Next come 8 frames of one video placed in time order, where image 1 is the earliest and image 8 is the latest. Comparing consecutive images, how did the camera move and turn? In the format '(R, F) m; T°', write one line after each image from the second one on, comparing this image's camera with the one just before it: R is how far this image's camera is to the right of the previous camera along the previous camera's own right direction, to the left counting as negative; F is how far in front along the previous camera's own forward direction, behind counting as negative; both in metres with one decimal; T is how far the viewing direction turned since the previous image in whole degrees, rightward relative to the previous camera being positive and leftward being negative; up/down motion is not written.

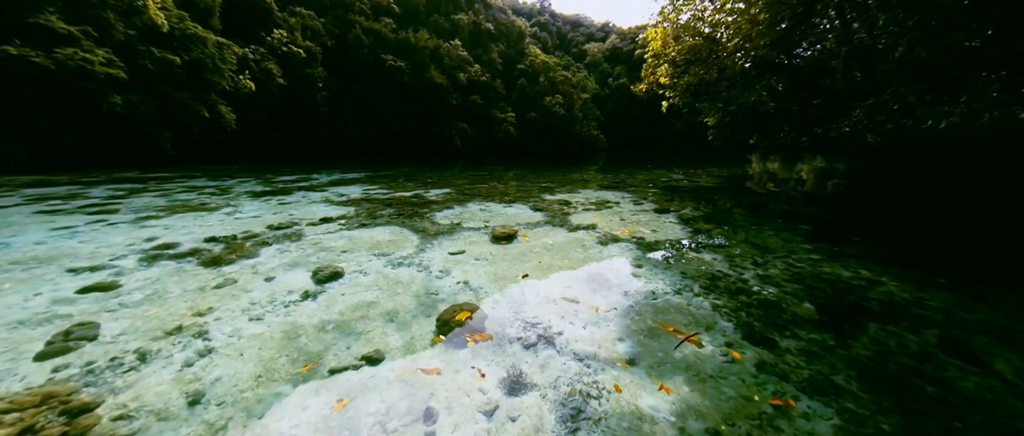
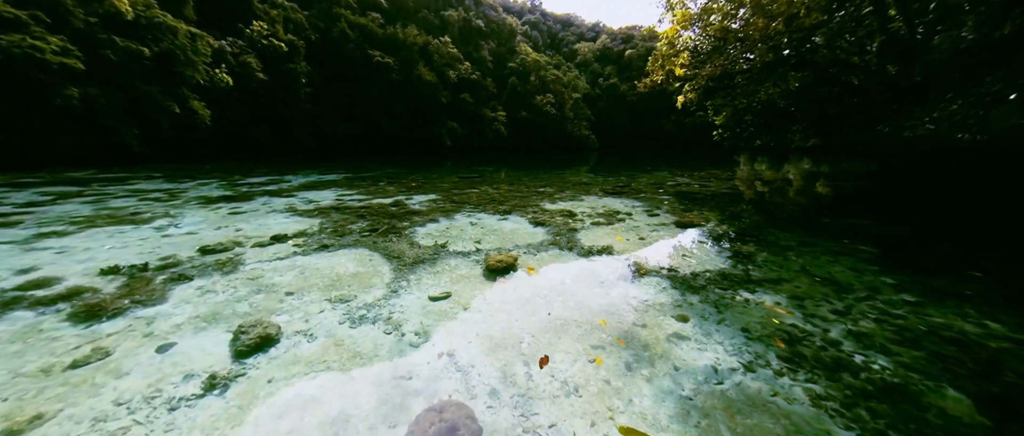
(-0.1, +1.0) m; +2°
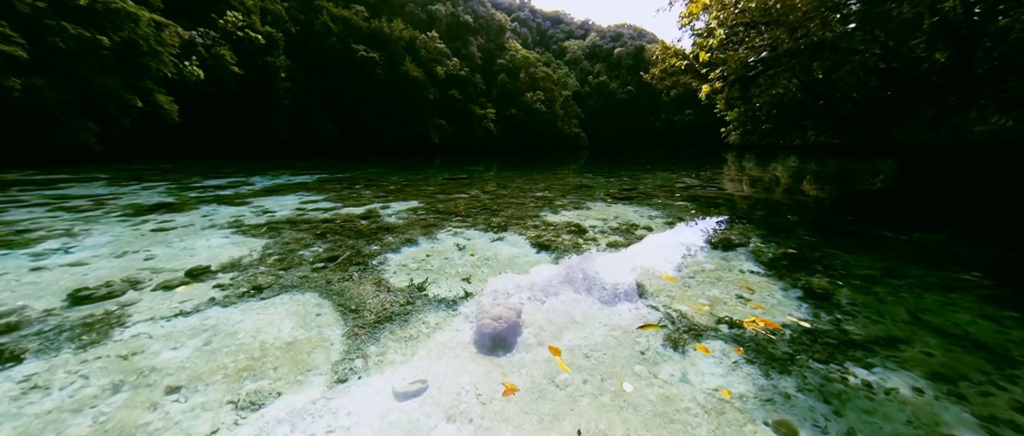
(-0.1, +1.0) m; +2°
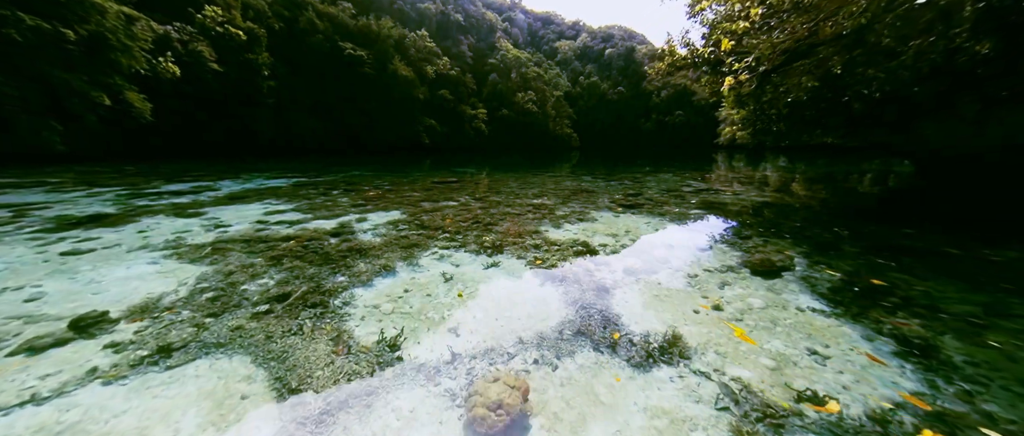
(-0.1, +0.8) m; +2°
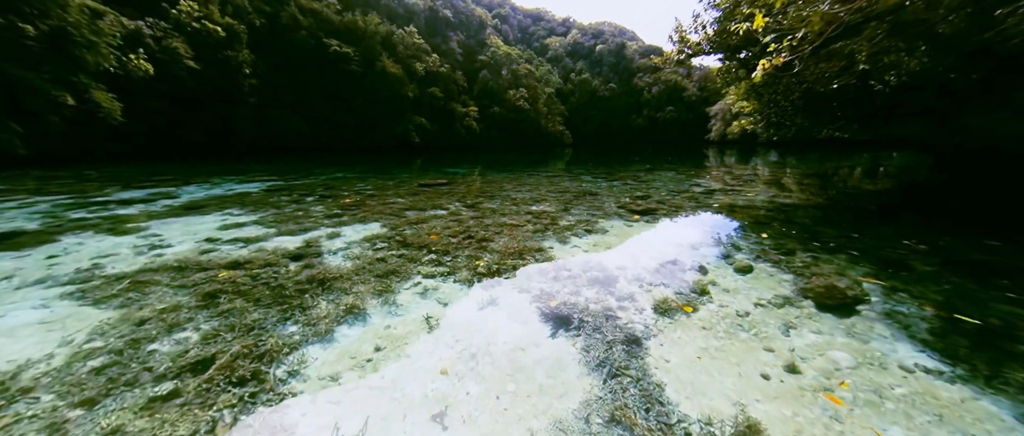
(-0.1, +0.8) m; +1°
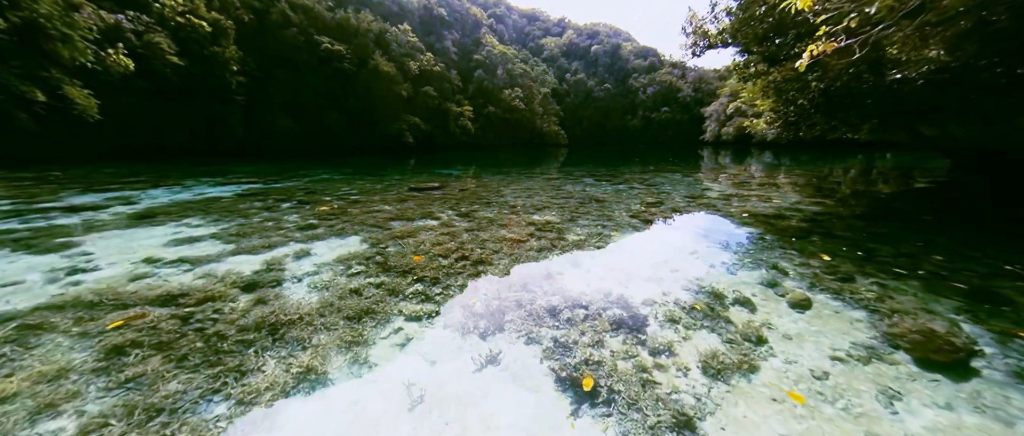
(-0.1, +0.7) m; +1°
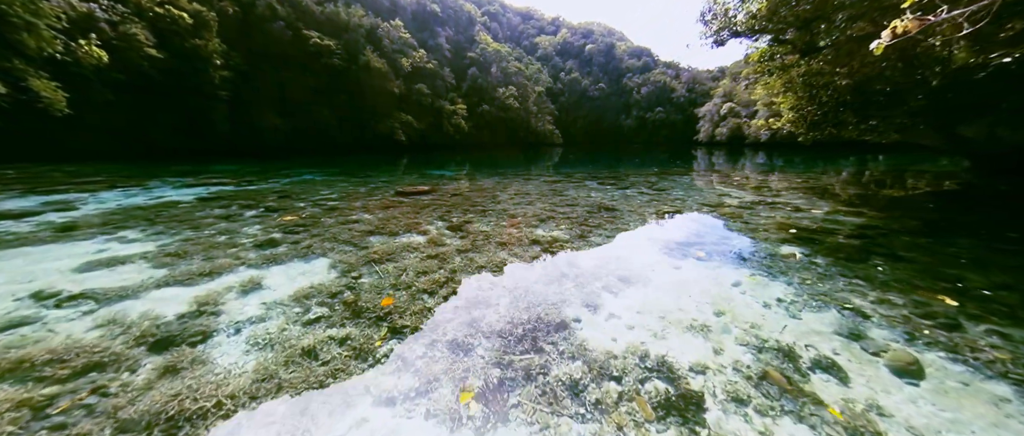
(-0.1, +0.8) m; +1°
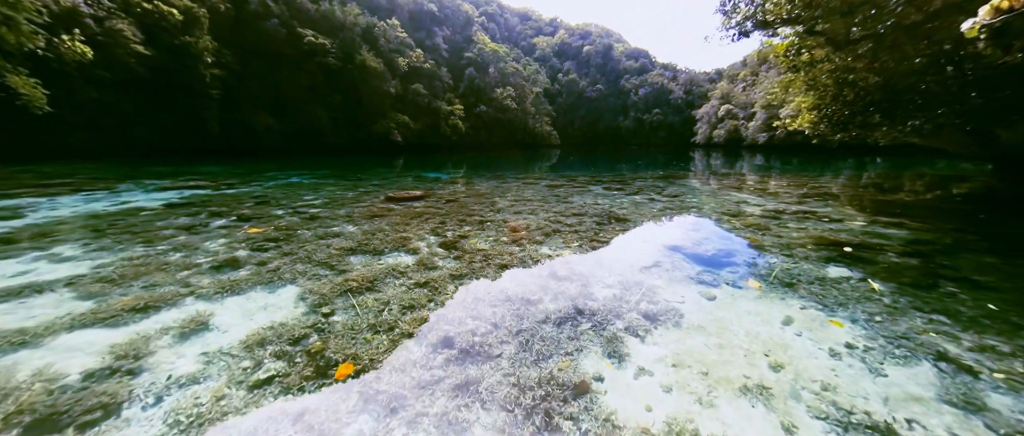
(-0.1, +0.6) m; +1°
